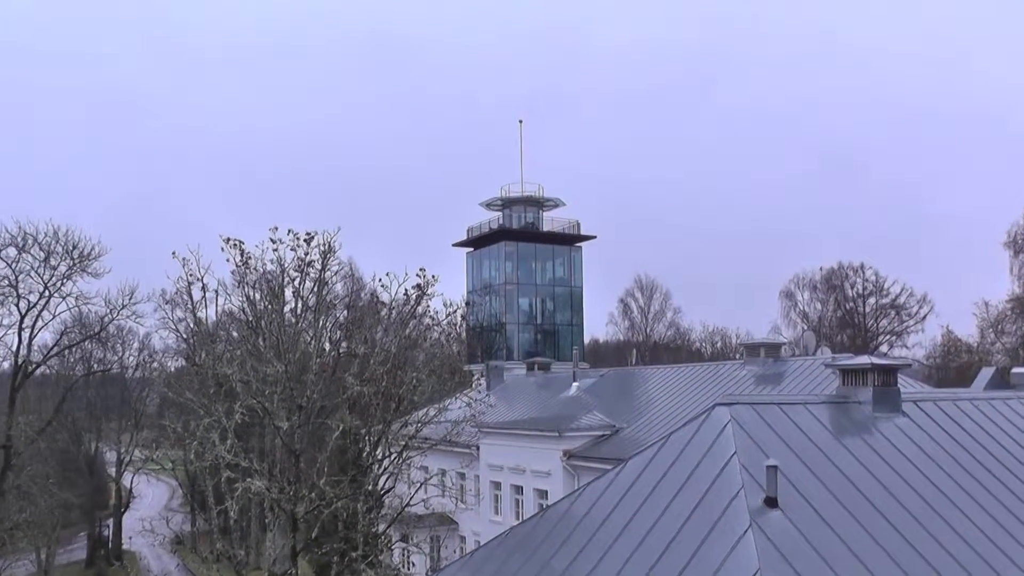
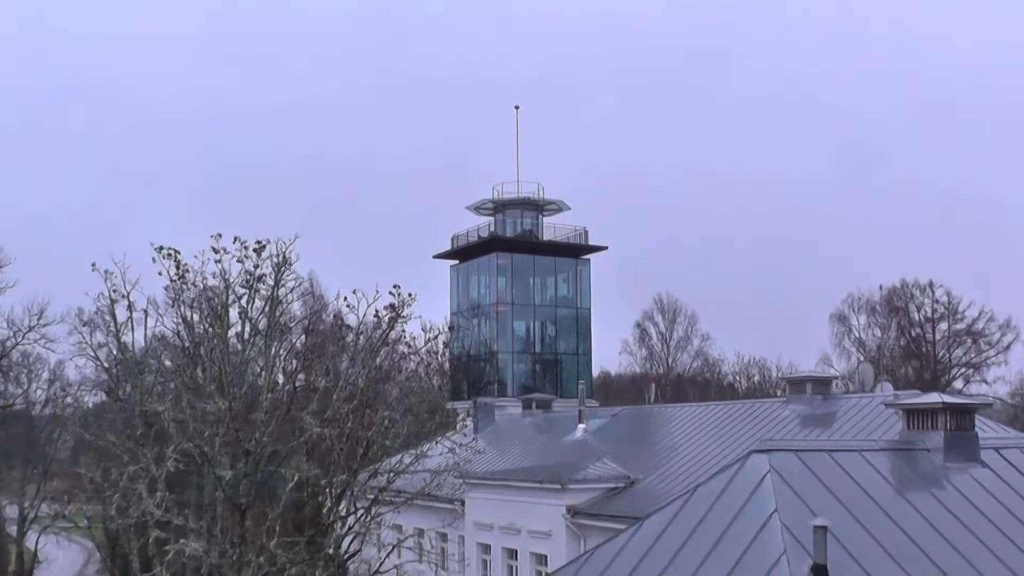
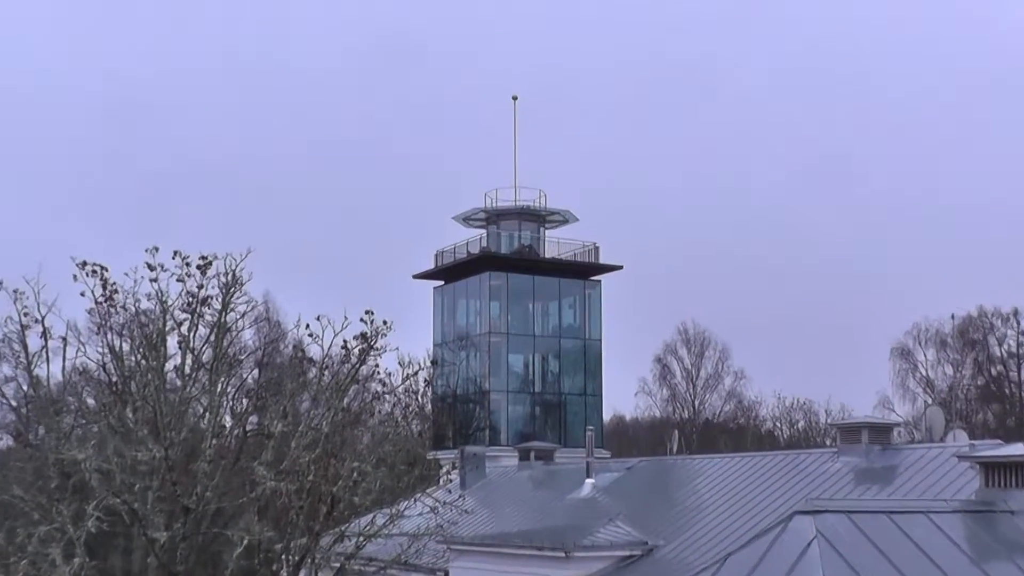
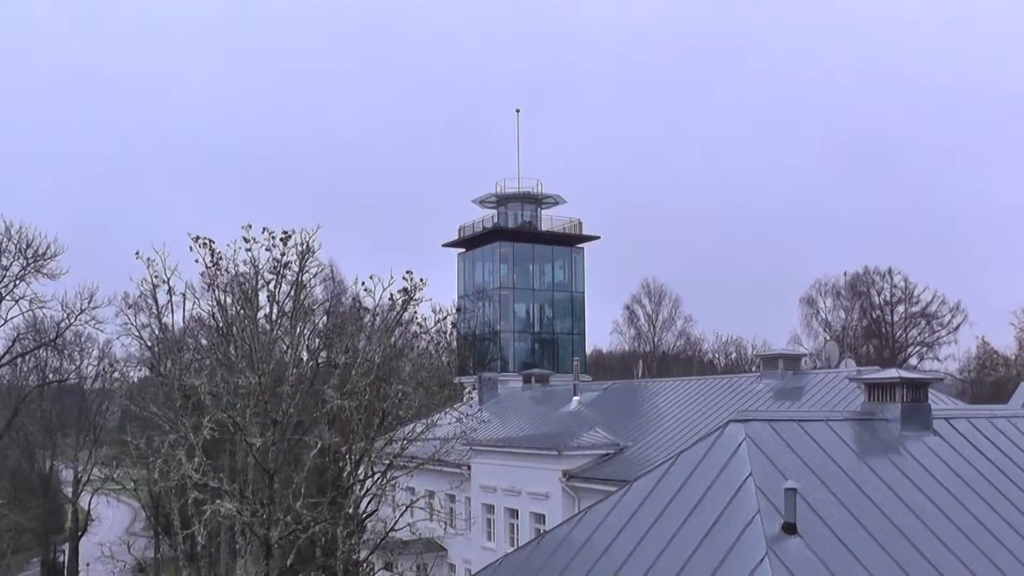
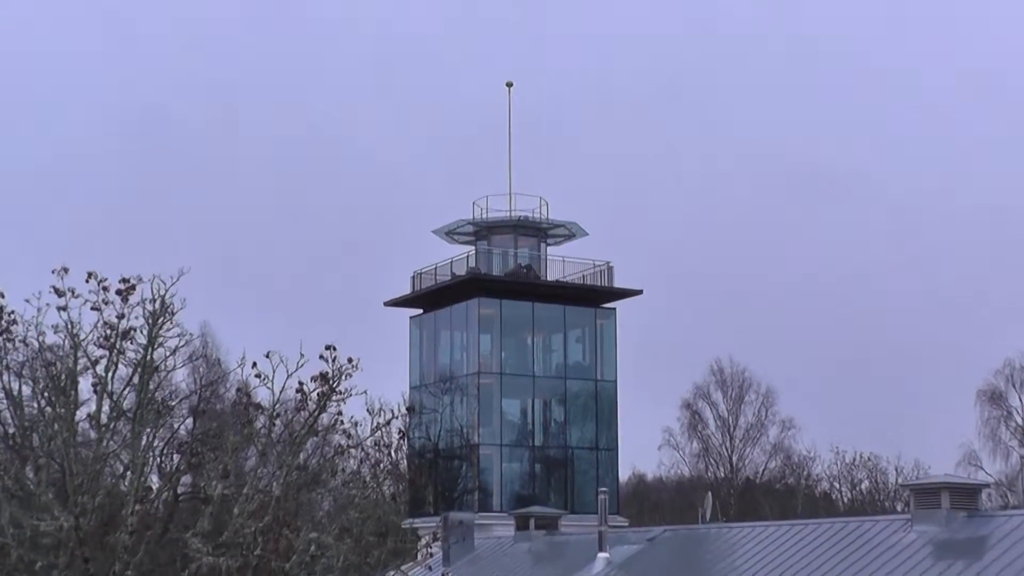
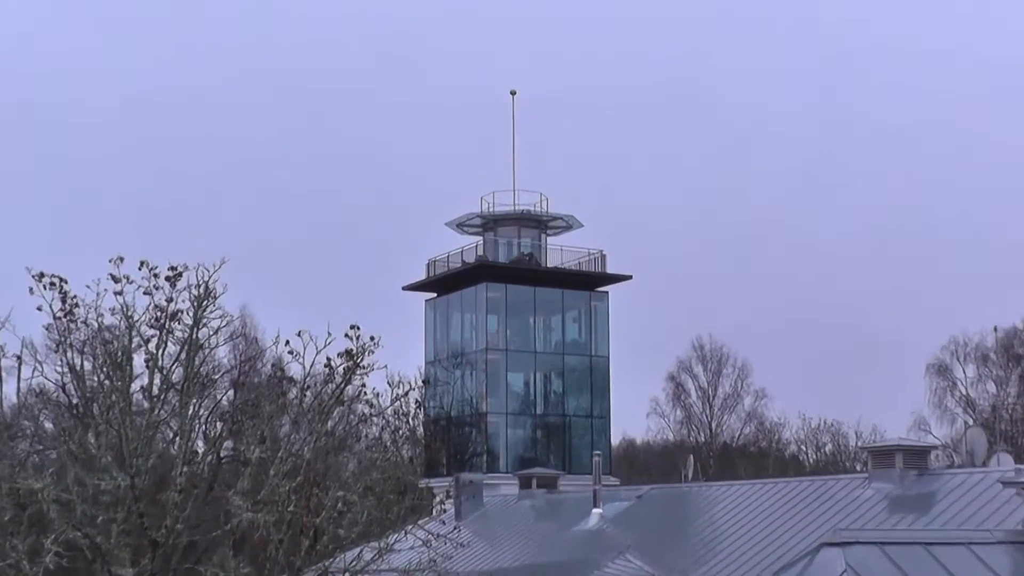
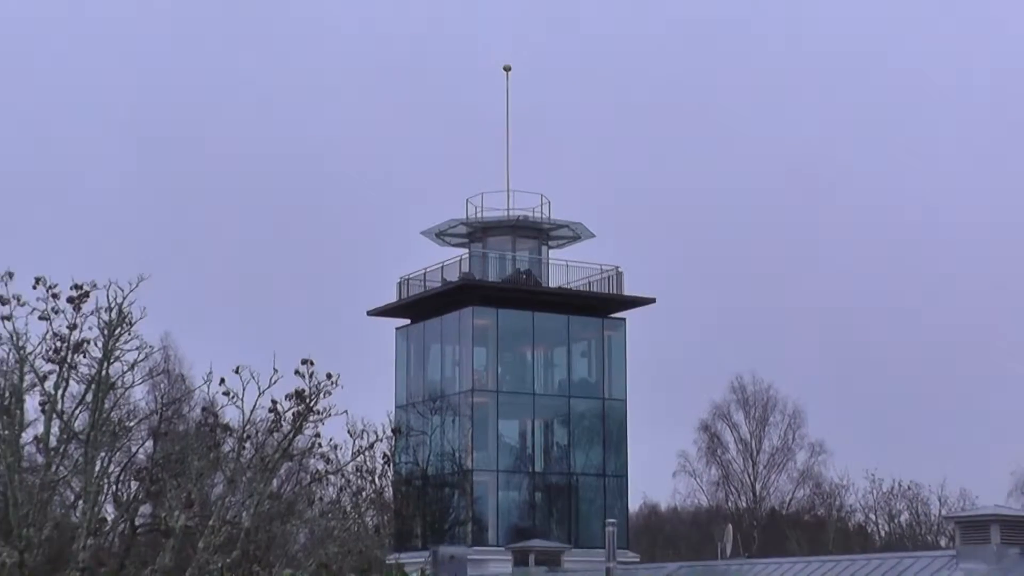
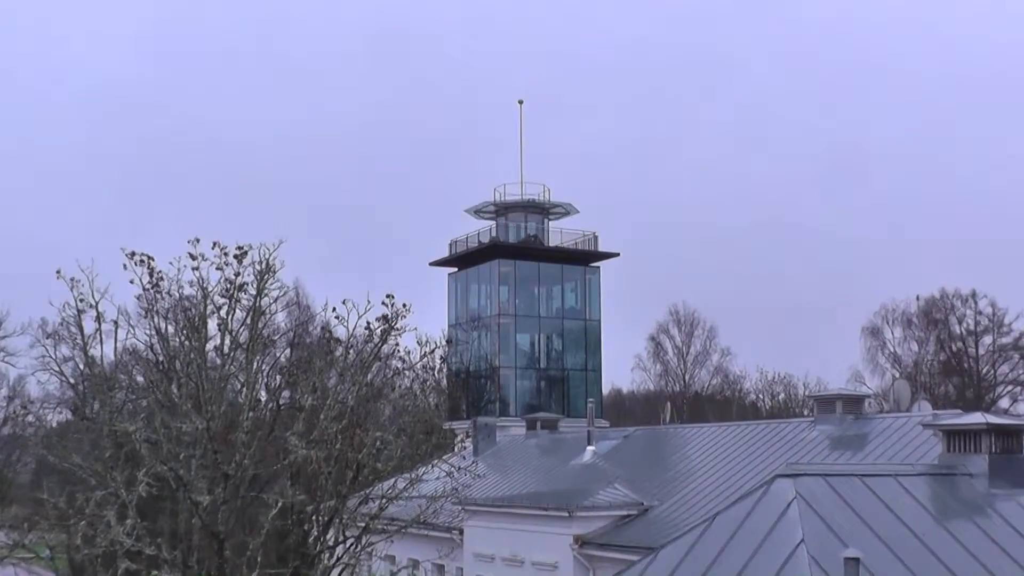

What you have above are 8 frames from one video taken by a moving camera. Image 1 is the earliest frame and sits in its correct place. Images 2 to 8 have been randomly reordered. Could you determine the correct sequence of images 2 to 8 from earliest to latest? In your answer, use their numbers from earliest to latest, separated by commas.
4, 2, 8, 3, 6, 5, 7
